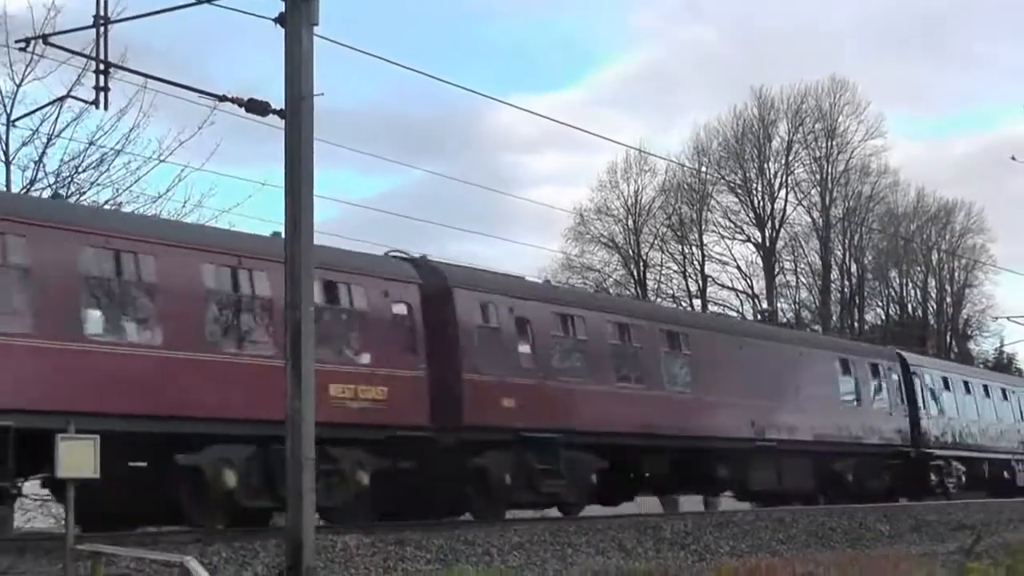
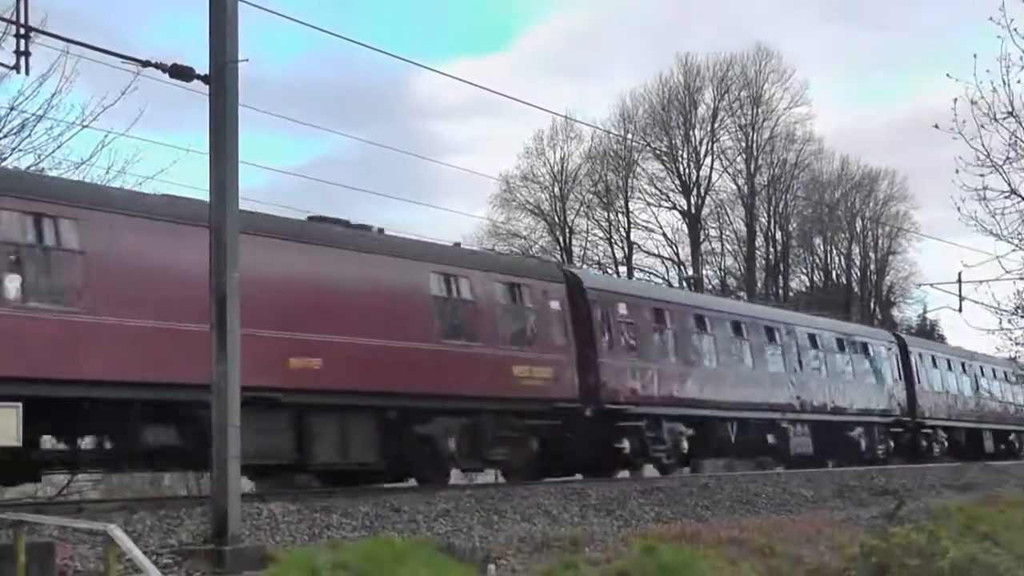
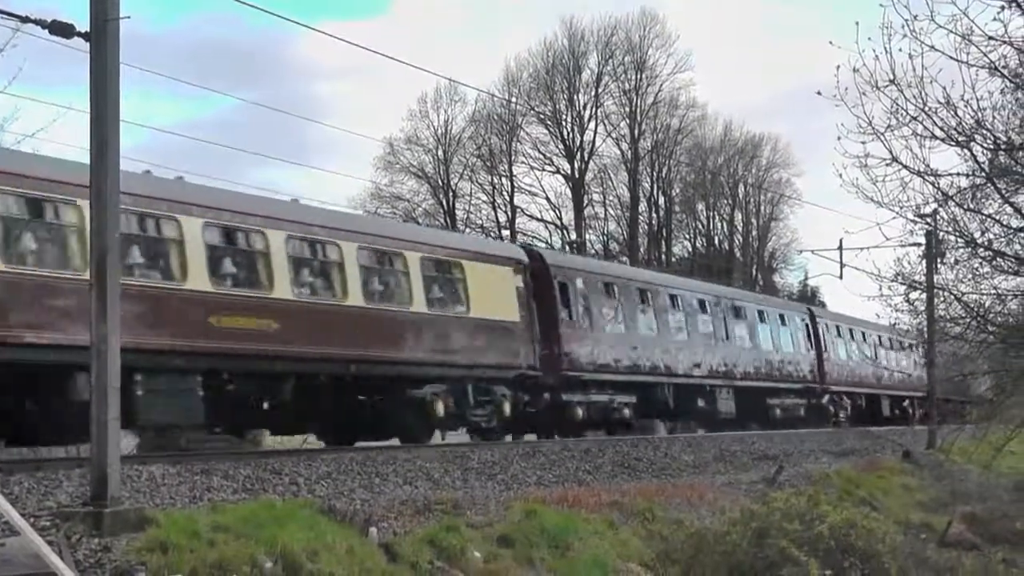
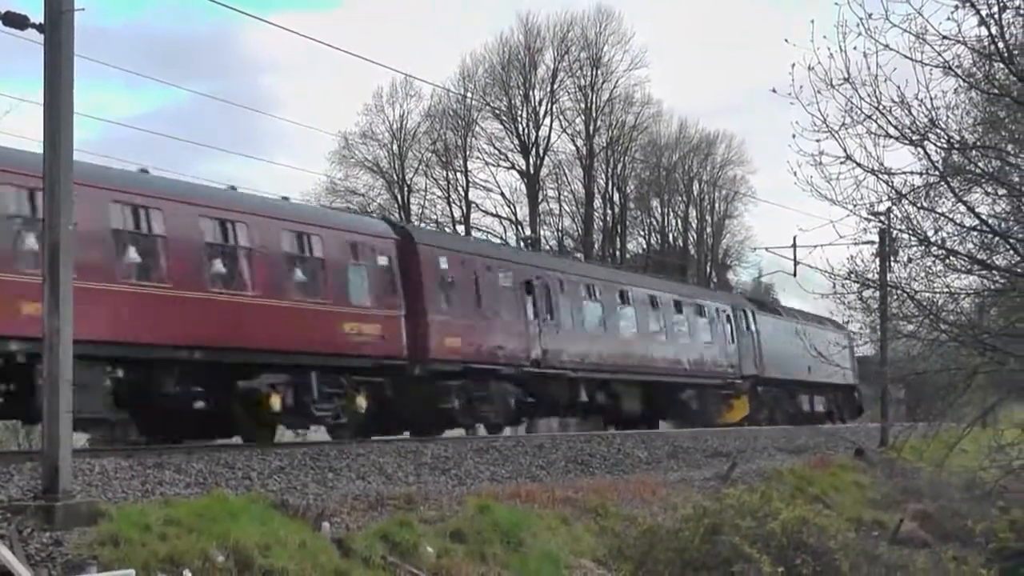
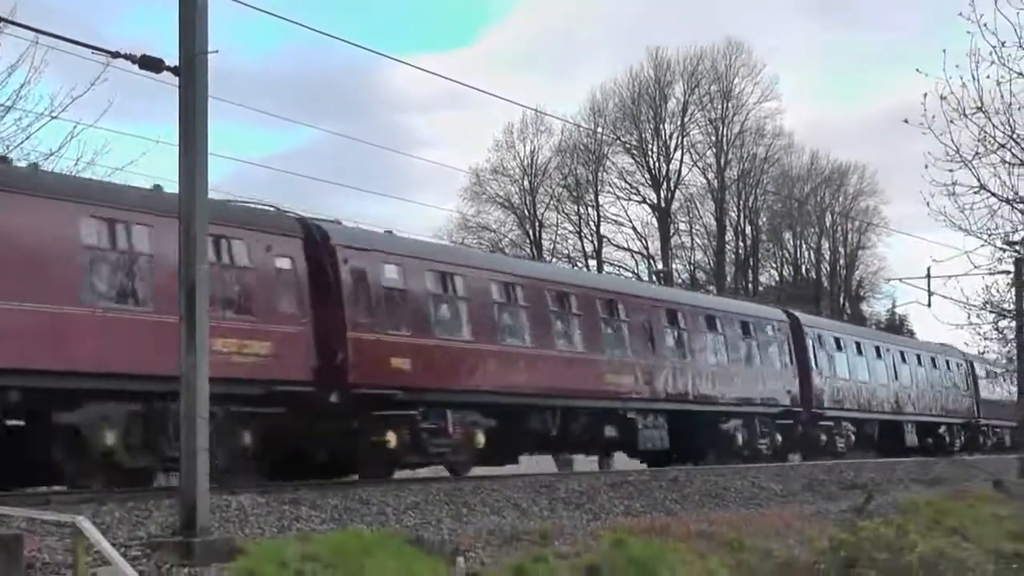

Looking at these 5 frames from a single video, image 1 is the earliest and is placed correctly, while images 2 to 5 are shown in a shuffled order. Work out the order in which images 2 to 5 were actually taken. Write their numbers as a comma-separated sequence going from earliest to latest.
2, 5, 3, 4
